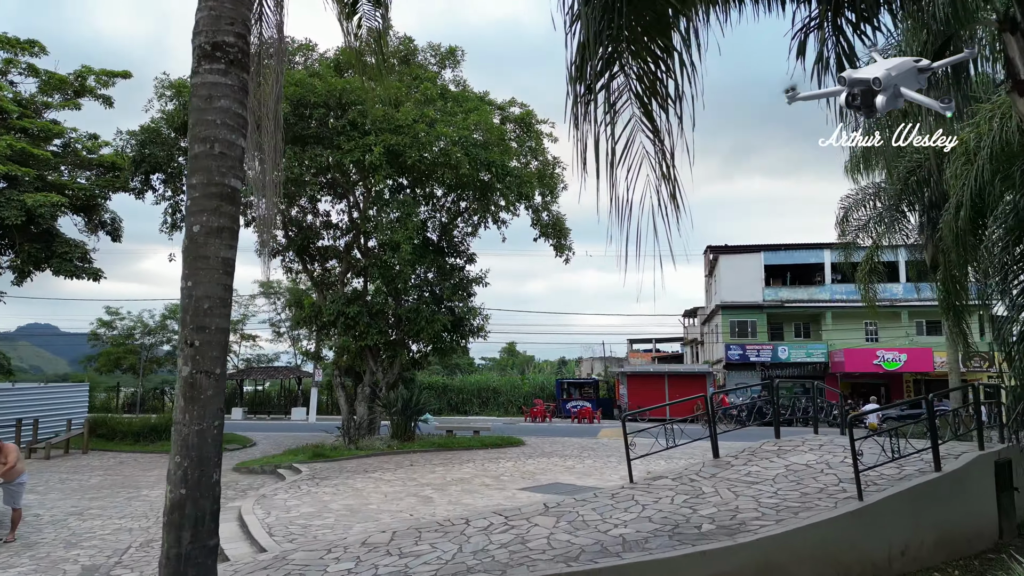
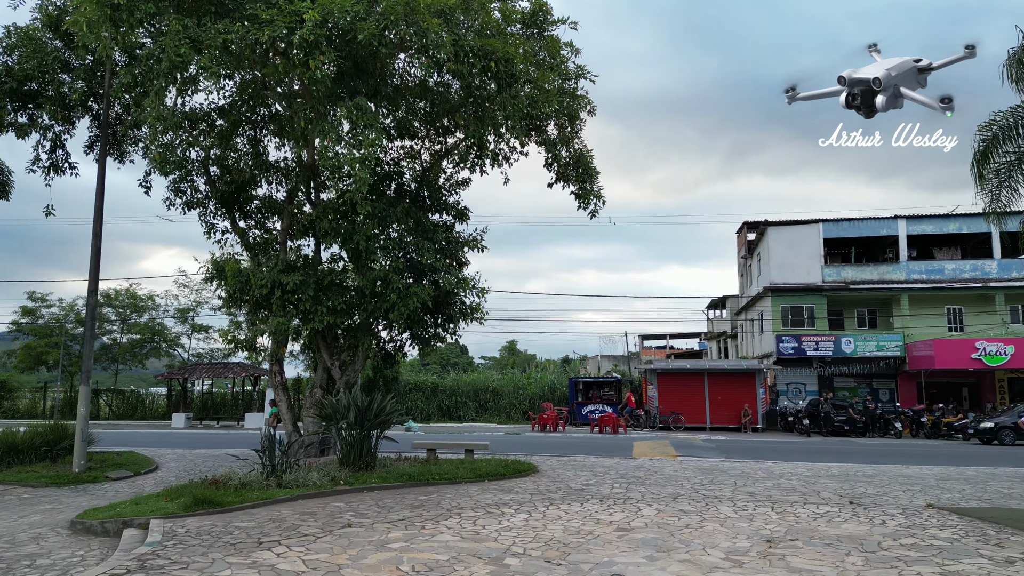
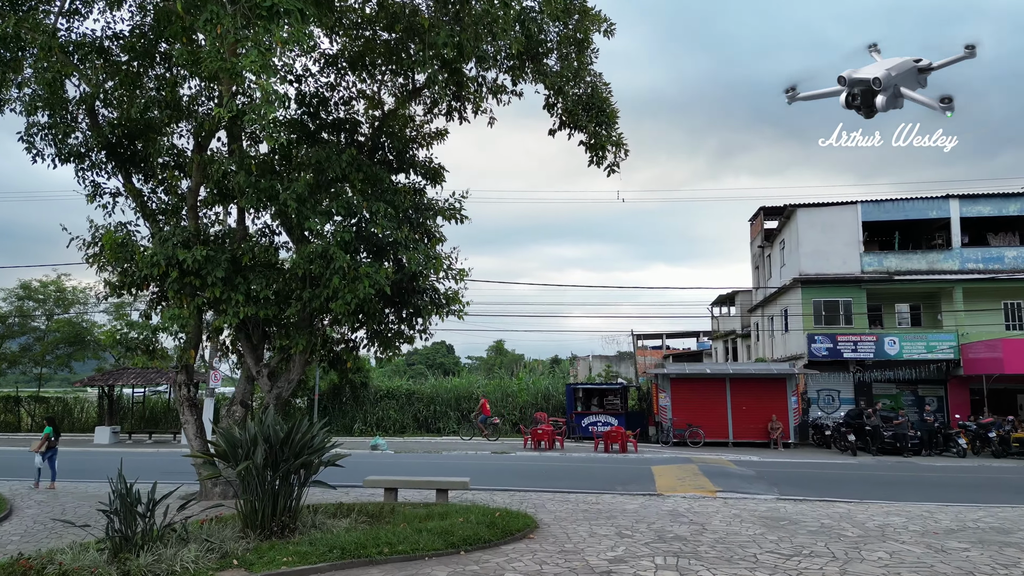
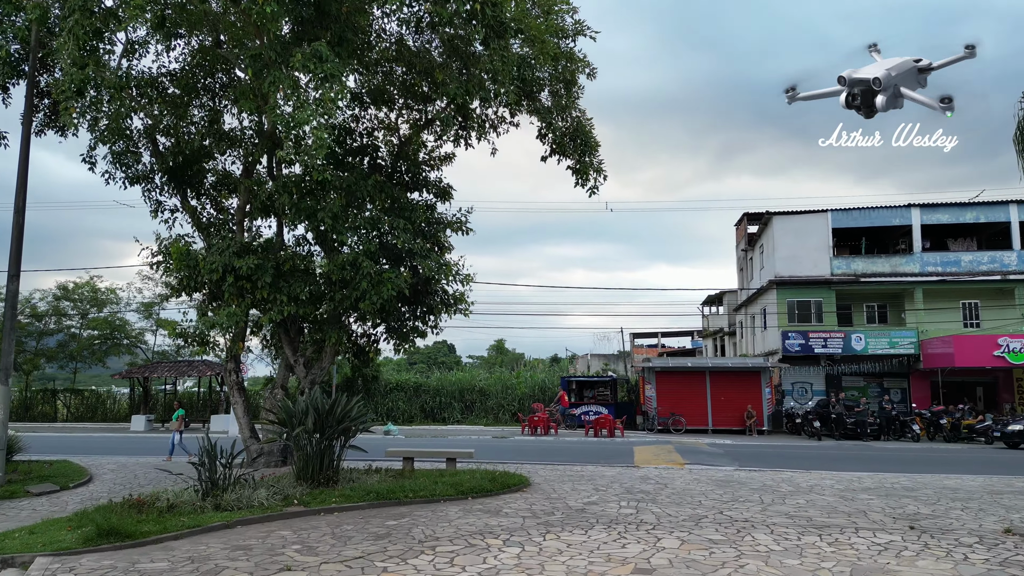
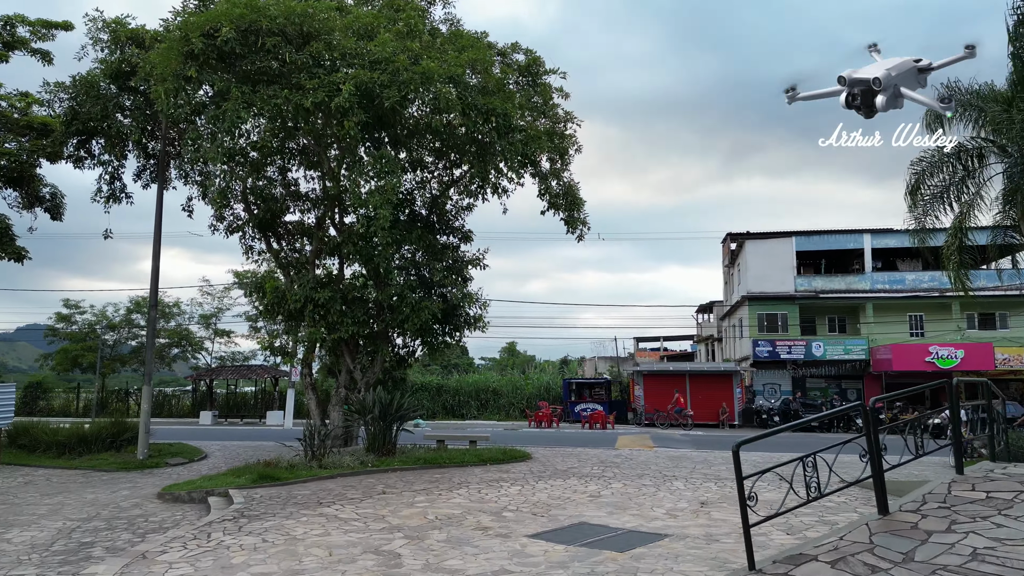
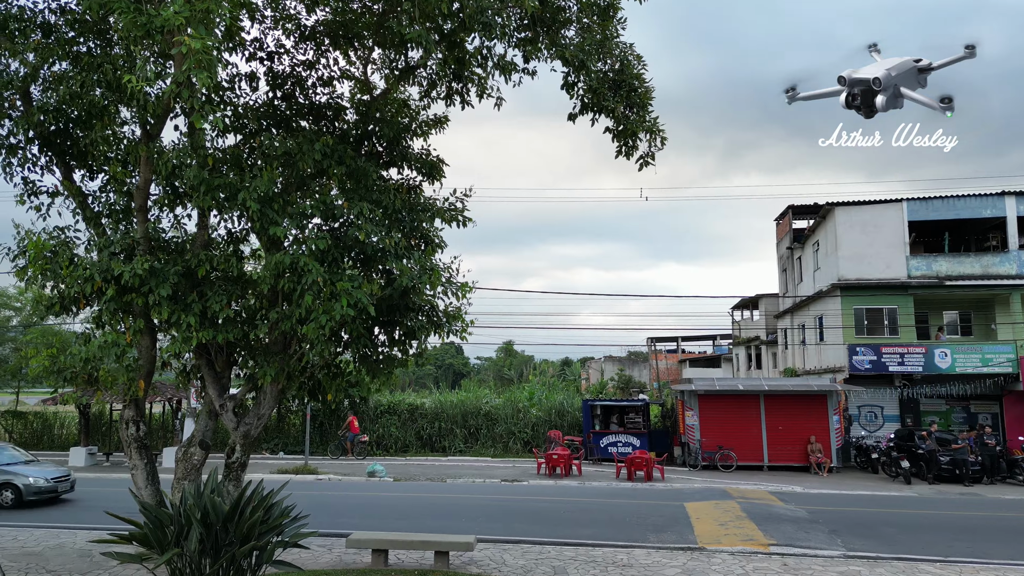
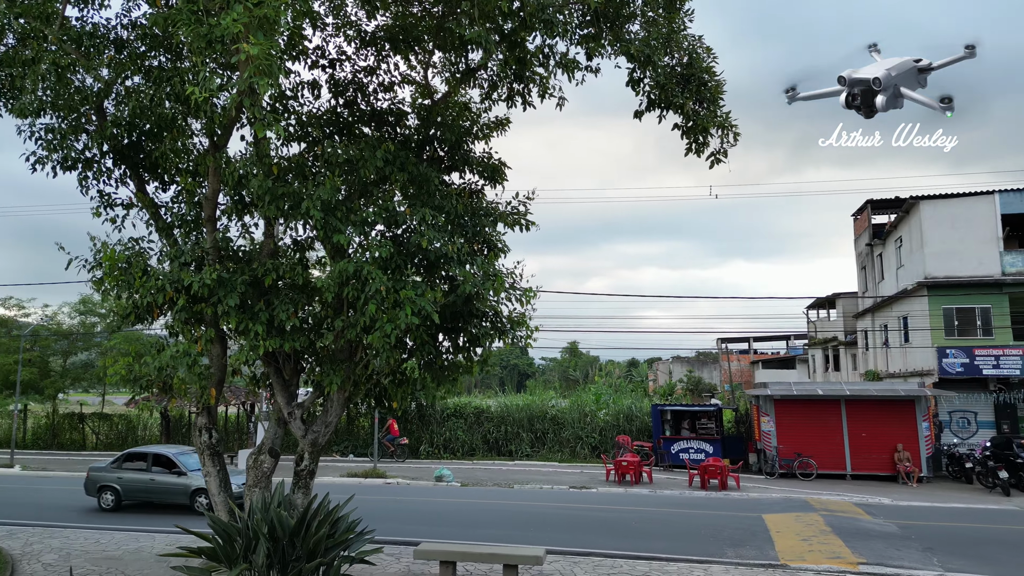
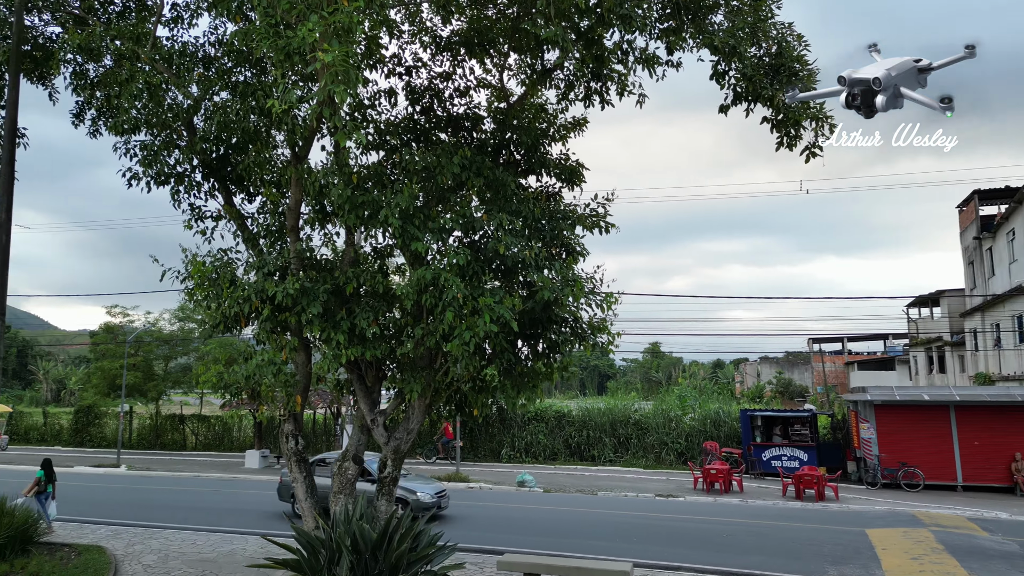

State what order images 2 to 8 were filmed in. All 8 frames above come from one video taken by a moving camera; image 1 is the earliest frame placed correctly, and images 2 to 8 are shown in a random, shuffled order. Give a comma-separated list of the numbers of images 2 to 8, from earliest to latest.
5, 2, 4, 3, 6, 7, 8
